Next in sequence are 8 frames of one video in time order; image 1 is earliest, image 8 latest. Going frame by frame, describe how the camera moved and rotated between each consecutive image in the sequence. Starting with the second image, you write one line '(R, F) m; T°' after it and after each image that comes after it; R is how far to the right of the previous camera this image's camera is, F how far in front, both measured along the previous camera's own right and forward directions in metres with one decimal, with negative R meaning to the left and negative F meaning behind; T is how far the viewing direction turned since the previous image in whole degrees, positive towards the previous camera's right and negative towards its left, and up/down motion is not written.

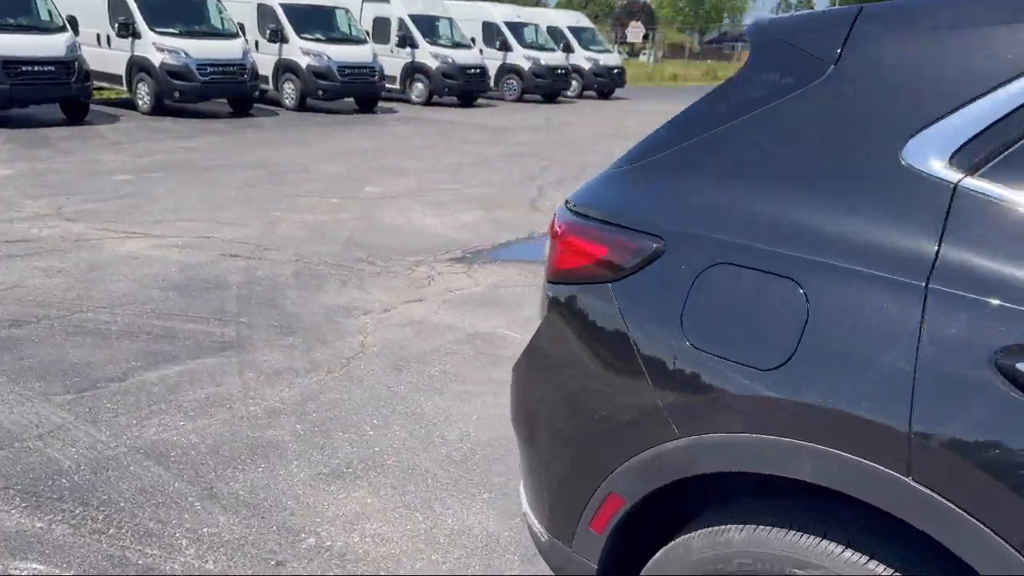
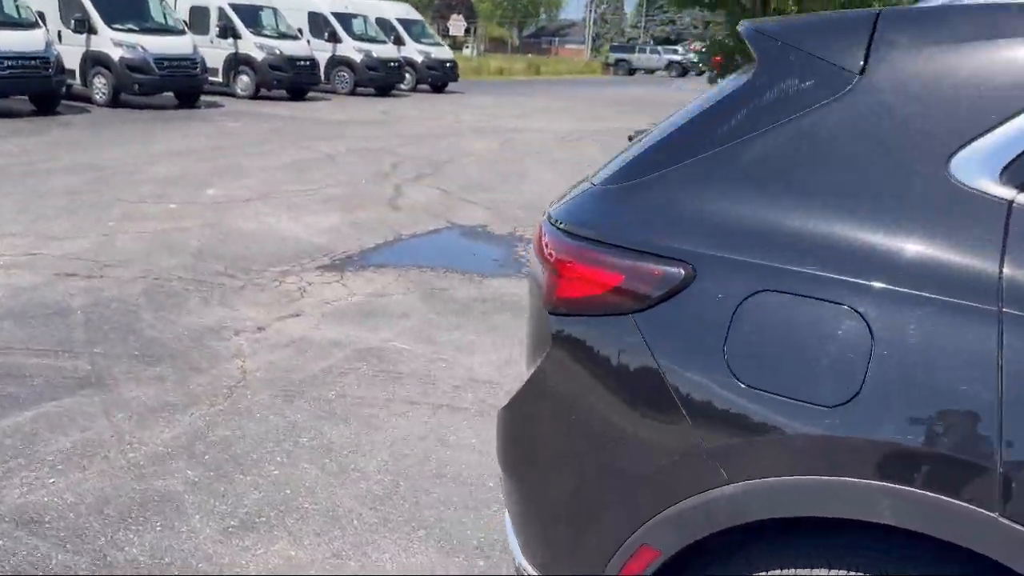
(-0.3, +0.3) m; +11°
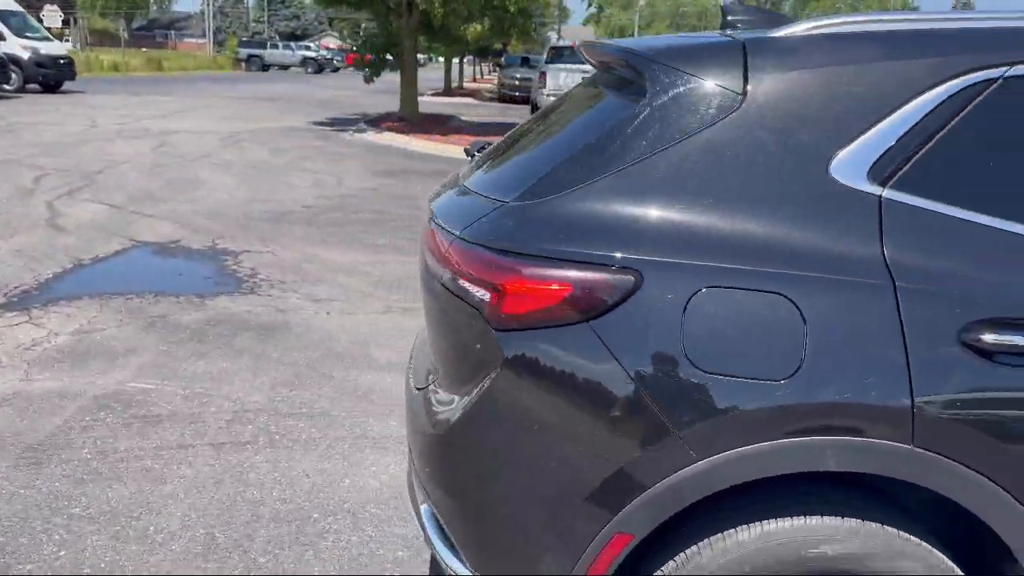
(-0.6, +0.1) m; +23°
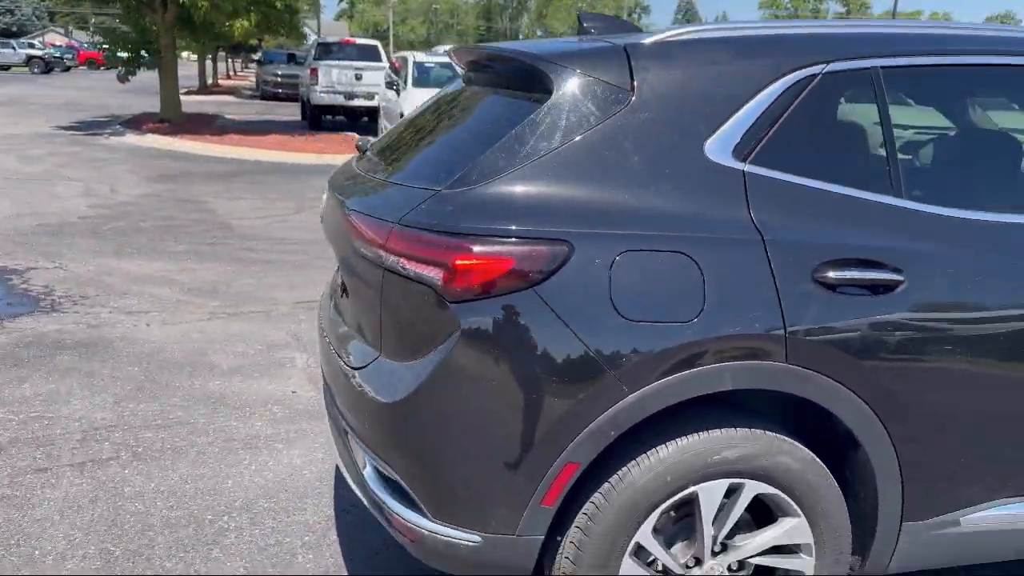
(-0.4, -0.2) m; +15°
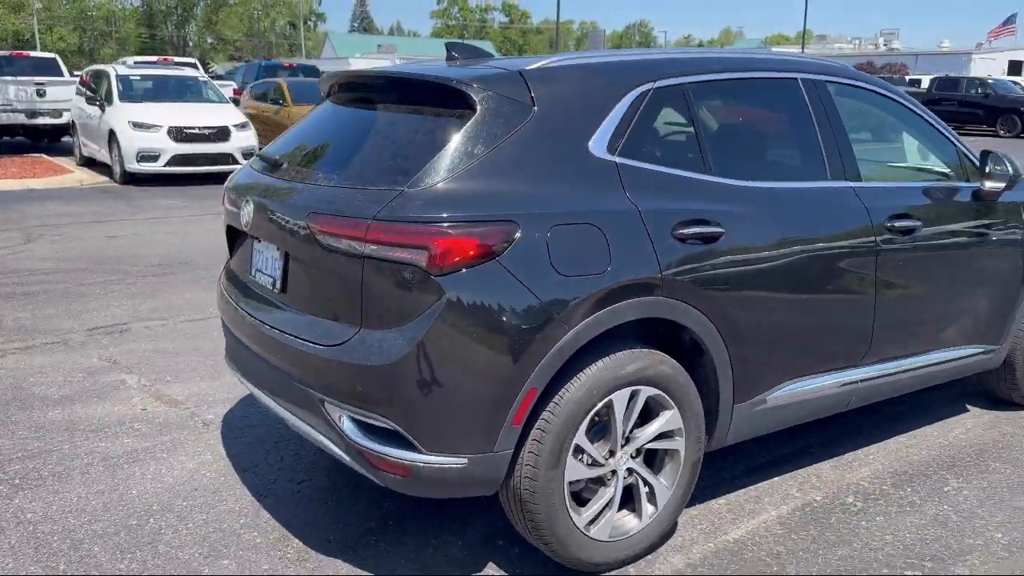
(-0.8, -0.5) m; +20°
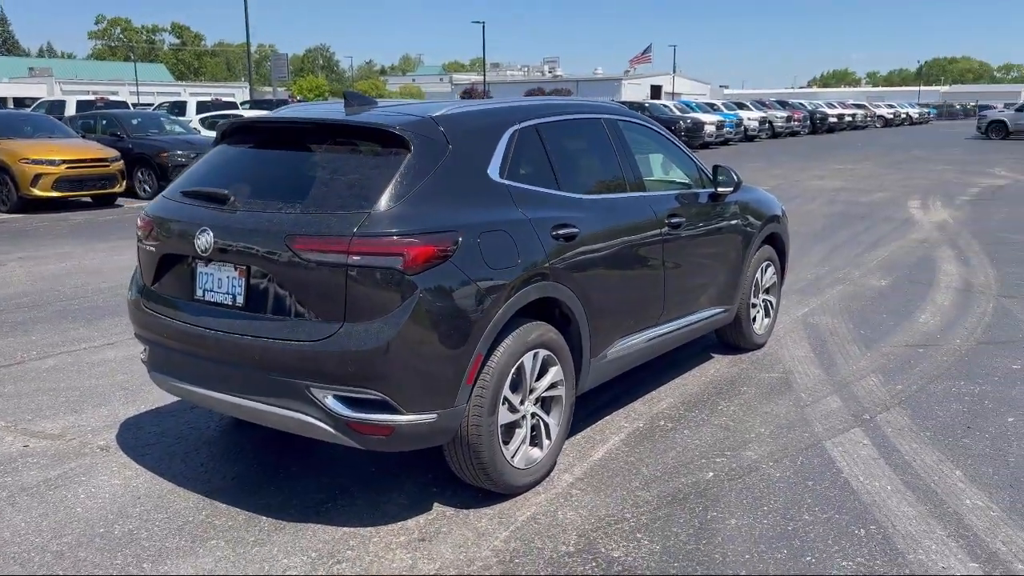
(-1.0, -0.8) m; +20°
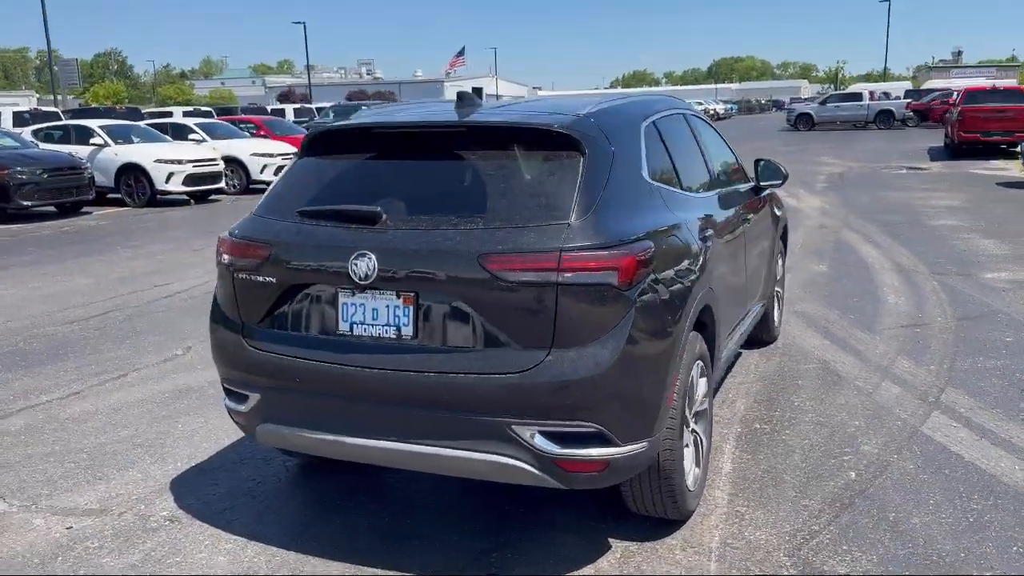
(-1.5, +0.5) m; +12°
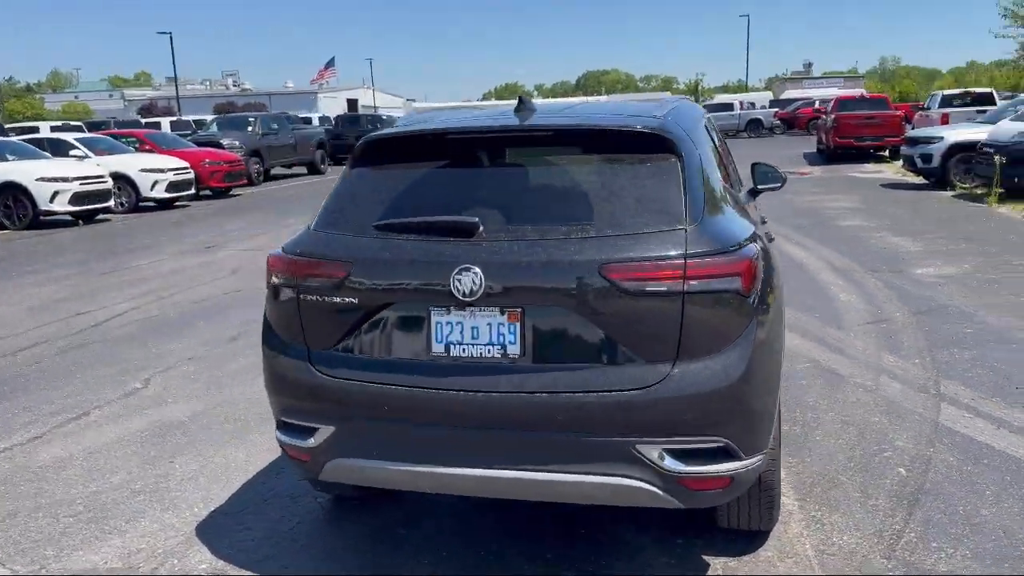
(-0.8, +0.3) m; +8°
